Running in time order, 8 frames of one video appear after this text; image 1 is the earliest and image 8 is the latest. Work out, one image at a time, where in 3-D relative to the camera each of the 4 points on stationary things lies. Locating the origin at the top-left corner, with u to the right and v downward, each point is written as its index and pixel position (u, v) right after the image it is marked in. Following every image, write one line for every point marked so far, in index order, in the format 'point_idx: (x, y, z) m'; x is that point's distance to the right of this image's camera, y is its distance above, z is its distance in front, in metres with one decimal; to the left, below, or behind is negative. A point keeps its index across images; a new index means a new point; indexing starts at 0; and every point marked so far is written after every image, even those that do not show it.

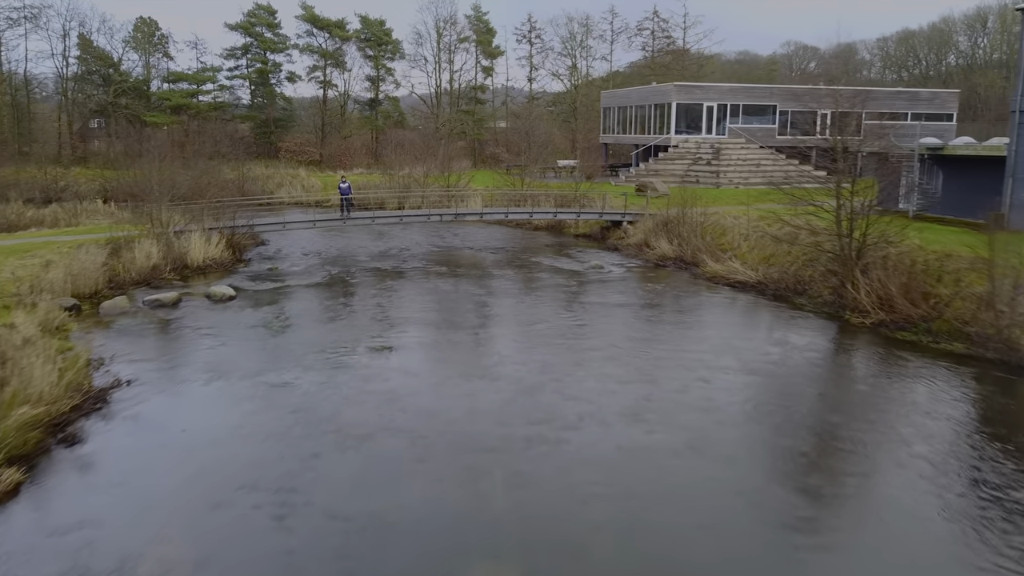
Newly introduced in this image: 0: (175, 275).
0: (-8.3, +0.3, +19.9) m
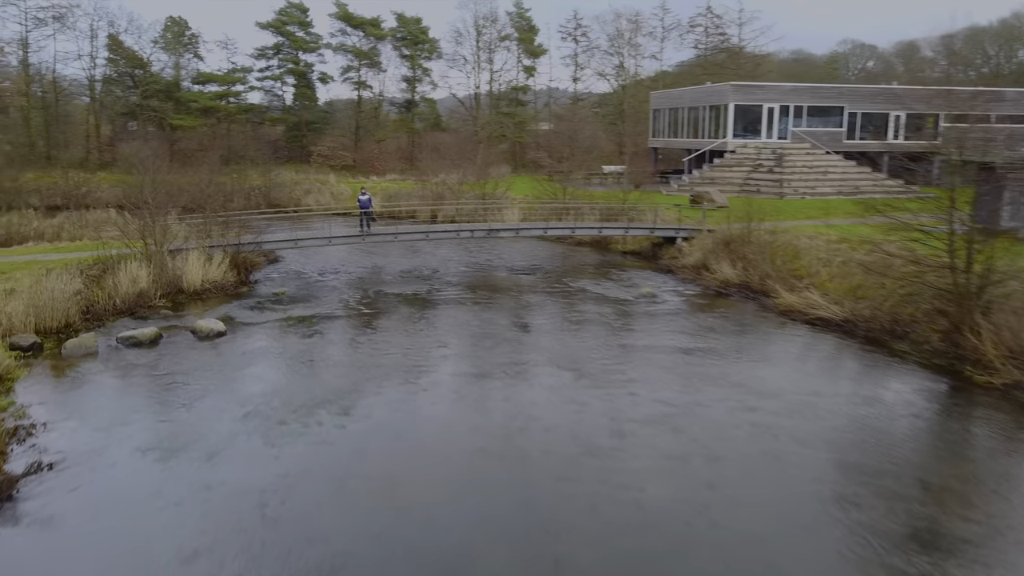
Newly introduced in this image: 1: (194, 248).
0: (-7.5, -0.3, +17.5) m
1: (-7.6, +1.0, +19.4) m
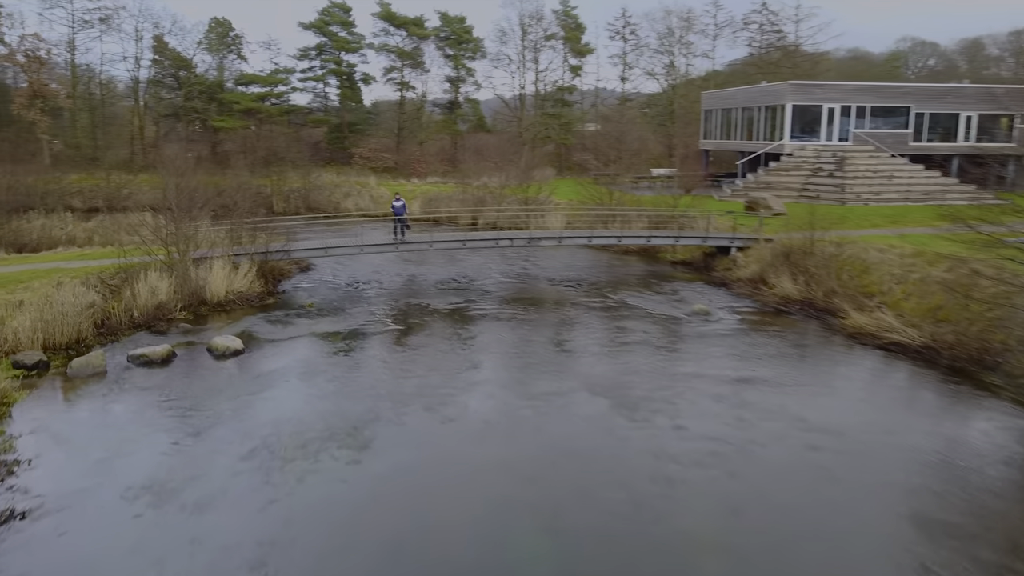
0: (-6.7, -0.5, +16.7) m
1: (-6.7, +0.7, +18.5) m
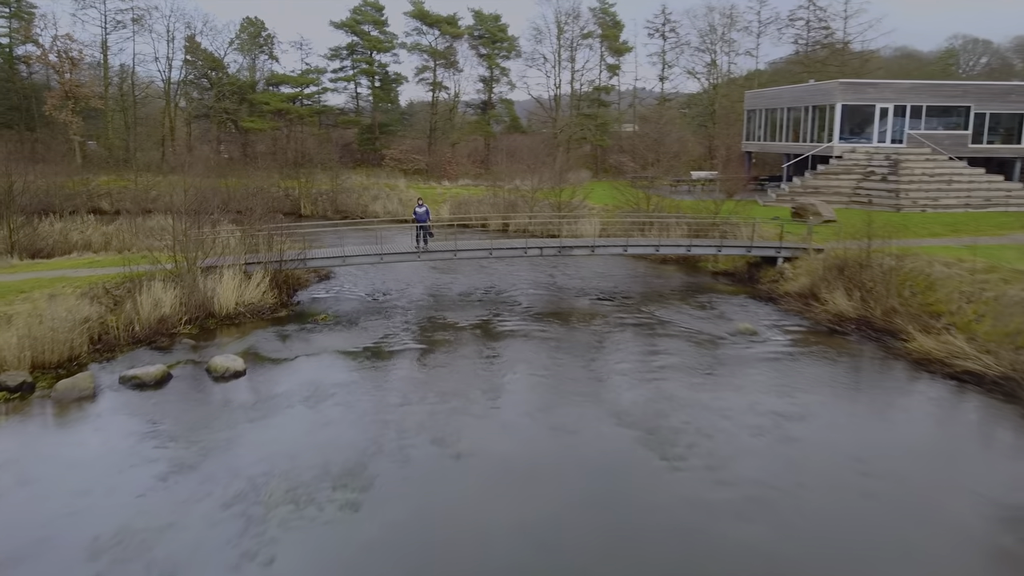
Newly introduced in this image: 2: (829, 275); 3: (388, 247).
0: (-6.2, -0.8, +15.6) m
1: (-6.1, +0.5, +17.5) m
2: (+7.1, +0.3, +18.0) m
3: (-3.1, +1.0, +19.9) m
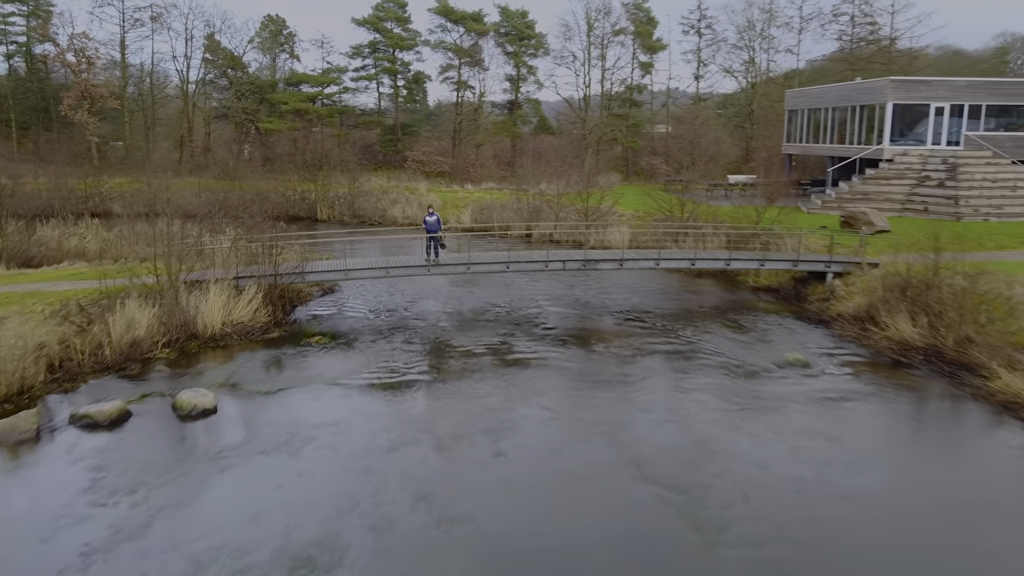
0: (-5.9, -1.1, +14.0) m
1: (-5.7, +0.2, +15.9) m
2: (+7.4, -0.2, +15.9) m
3: (-2.7, +0.7, +18.2) m
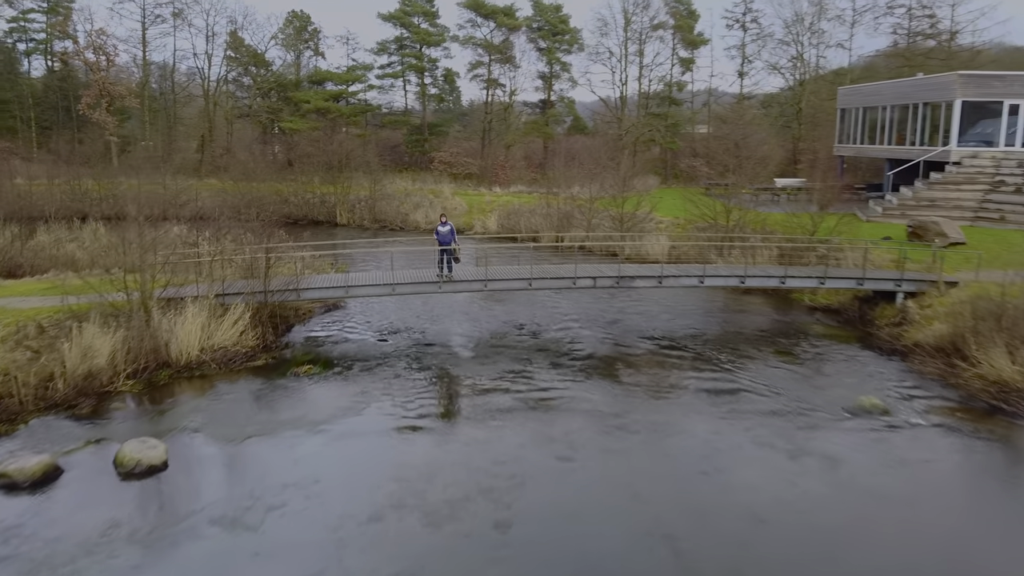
0: (-5.6, -1.4, +12.2) m
1: (-5.4, -0.2, +14.0) m
2: (+7.8, -0.6, +13.5) m
3: (-2.2, +0.3, +16.2) m
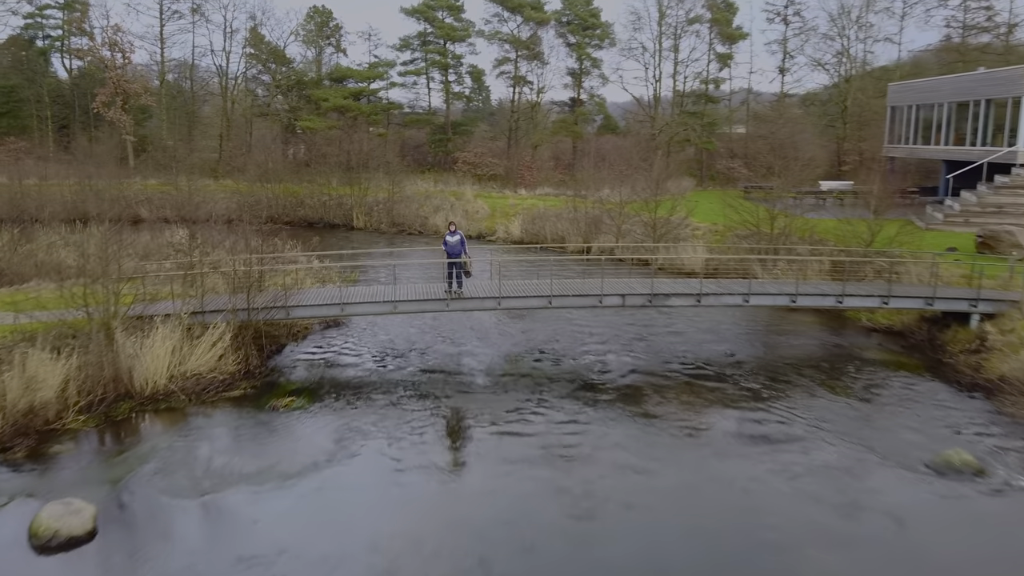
0: (-5.5, -1.7, +10.6) m
1: (-5.1, -0.4, +12.4) m
2: (+8.0, -1.0, +11.4) m
3: (-1.9, 0.0, +14.4) m
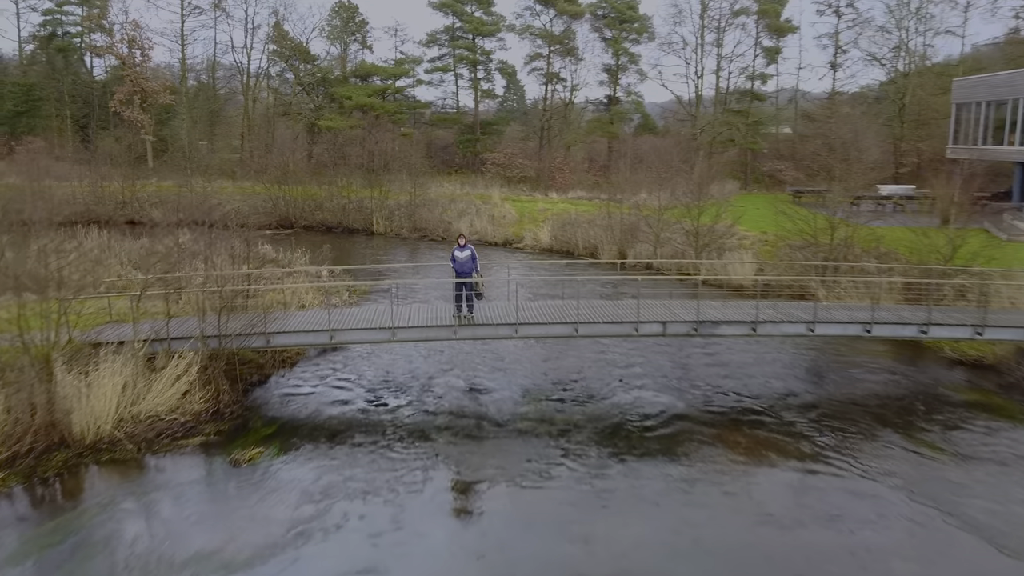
0: (-5.3, -2.0, +8.7) m
1: (-4.9, -0.7, +10.5) m
2: (+8.2, -1.4, +8.9) m
3: (-1.6, -0.3, +12.4) m
